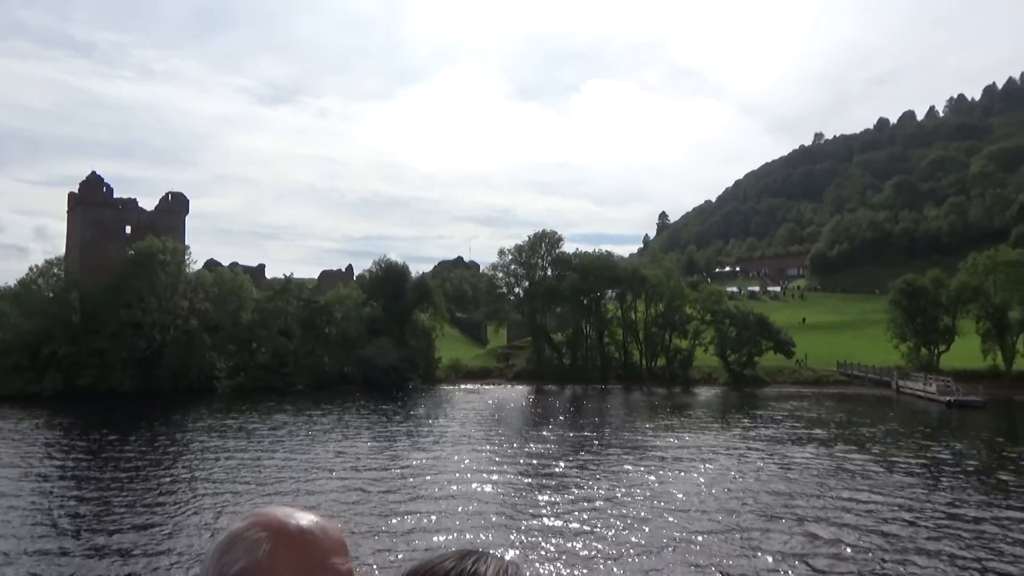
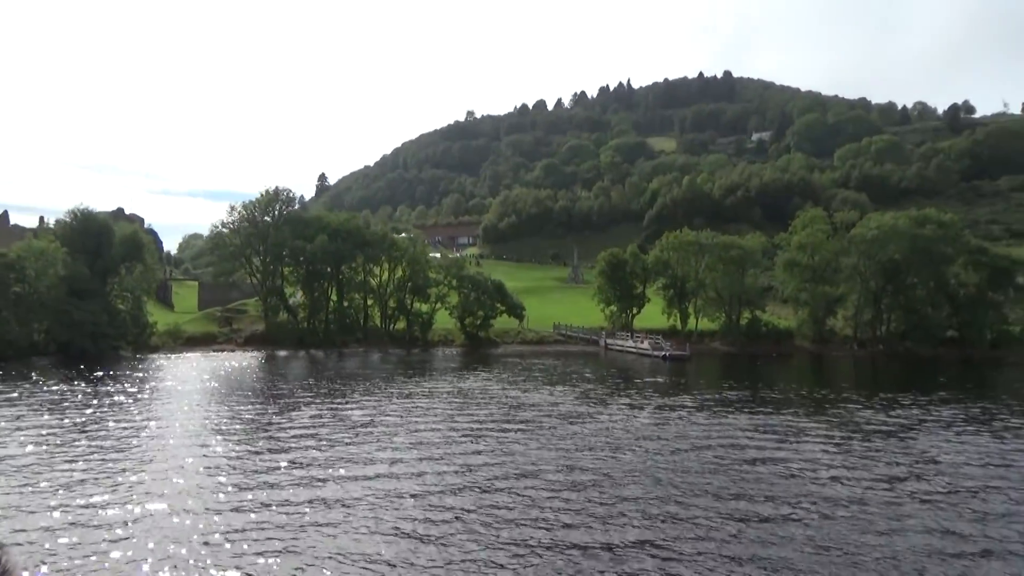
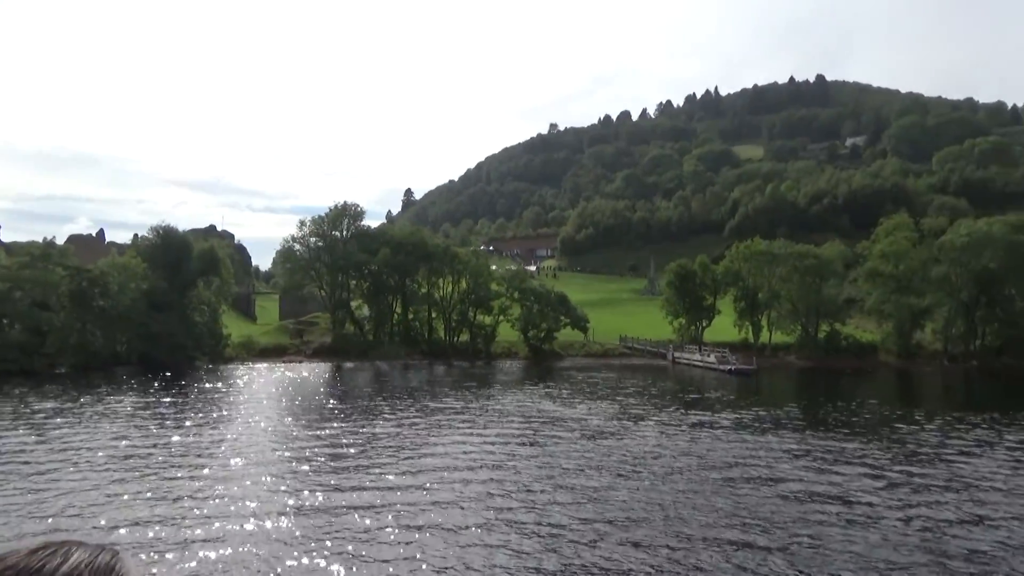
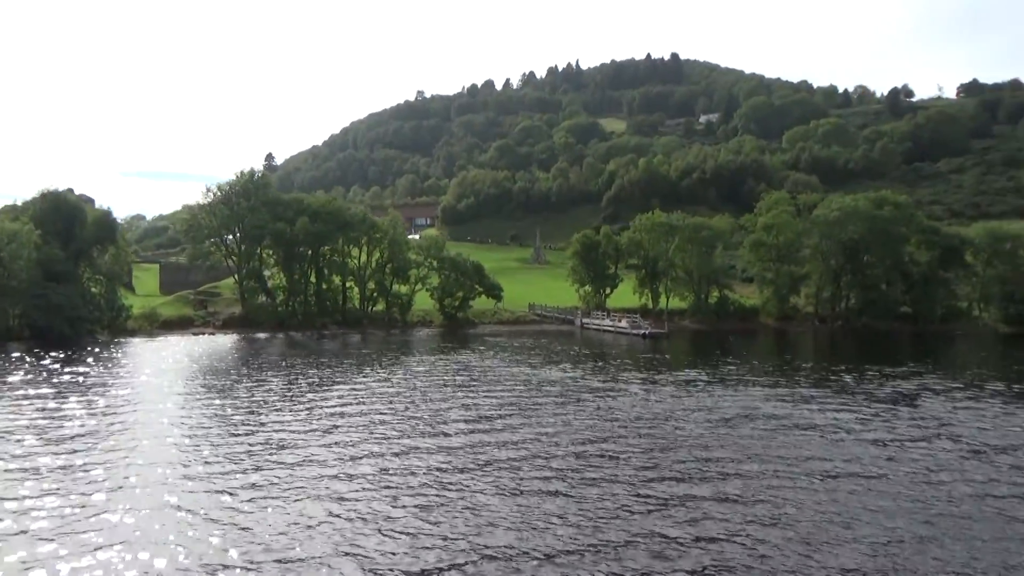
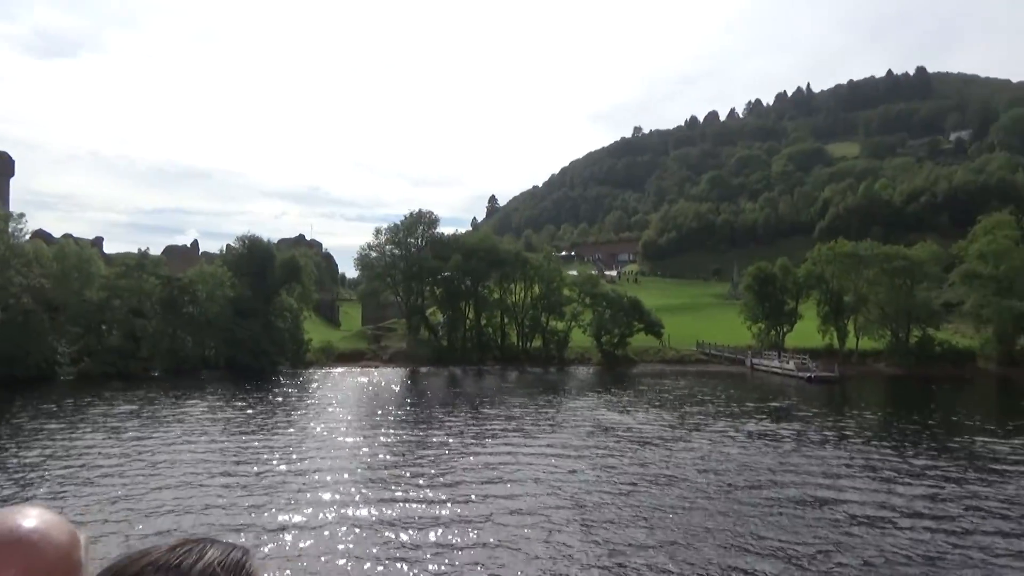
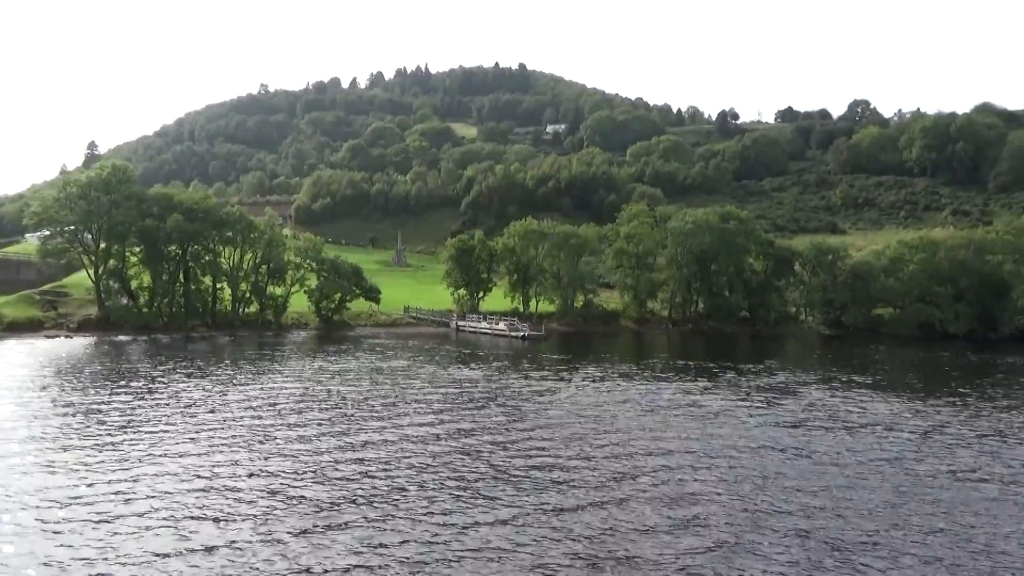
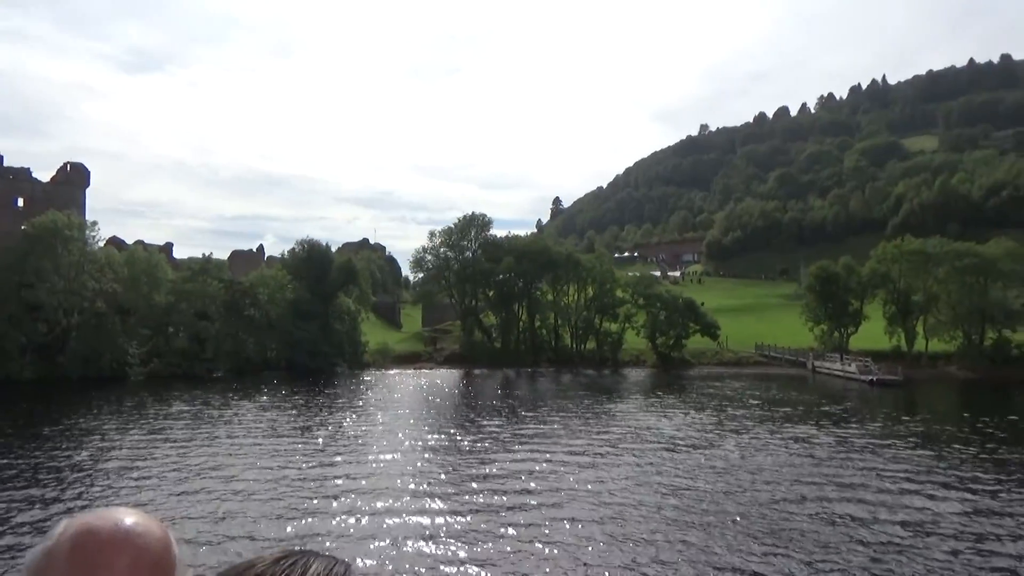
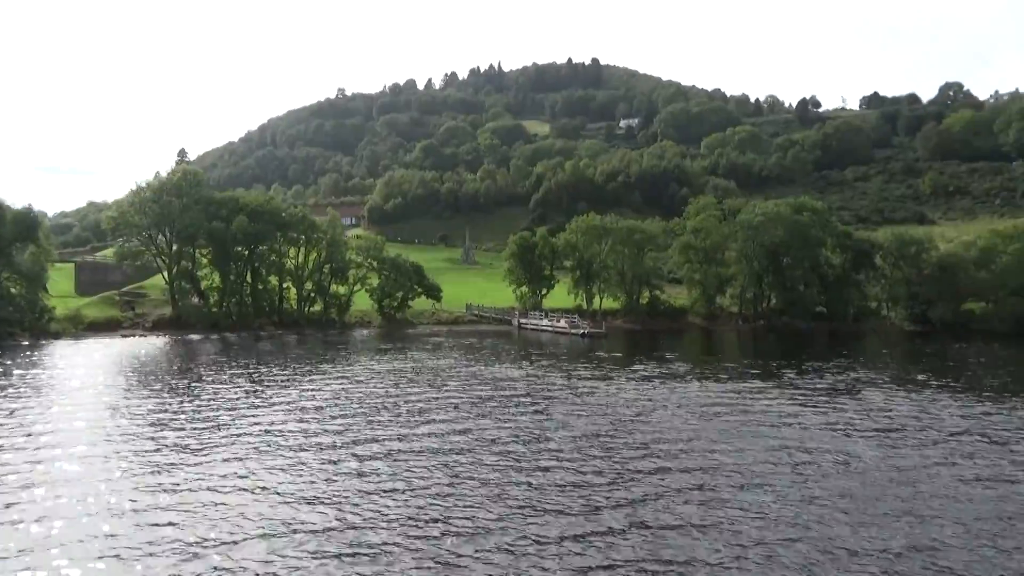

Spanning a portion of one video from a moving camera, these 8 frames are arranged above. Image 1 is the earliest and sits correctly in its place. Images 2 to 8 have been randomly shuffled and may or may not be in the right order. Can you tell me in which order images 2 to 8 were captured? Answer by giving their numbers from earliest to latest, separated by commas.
7, 5, 3, 2, 4, 8, 6
